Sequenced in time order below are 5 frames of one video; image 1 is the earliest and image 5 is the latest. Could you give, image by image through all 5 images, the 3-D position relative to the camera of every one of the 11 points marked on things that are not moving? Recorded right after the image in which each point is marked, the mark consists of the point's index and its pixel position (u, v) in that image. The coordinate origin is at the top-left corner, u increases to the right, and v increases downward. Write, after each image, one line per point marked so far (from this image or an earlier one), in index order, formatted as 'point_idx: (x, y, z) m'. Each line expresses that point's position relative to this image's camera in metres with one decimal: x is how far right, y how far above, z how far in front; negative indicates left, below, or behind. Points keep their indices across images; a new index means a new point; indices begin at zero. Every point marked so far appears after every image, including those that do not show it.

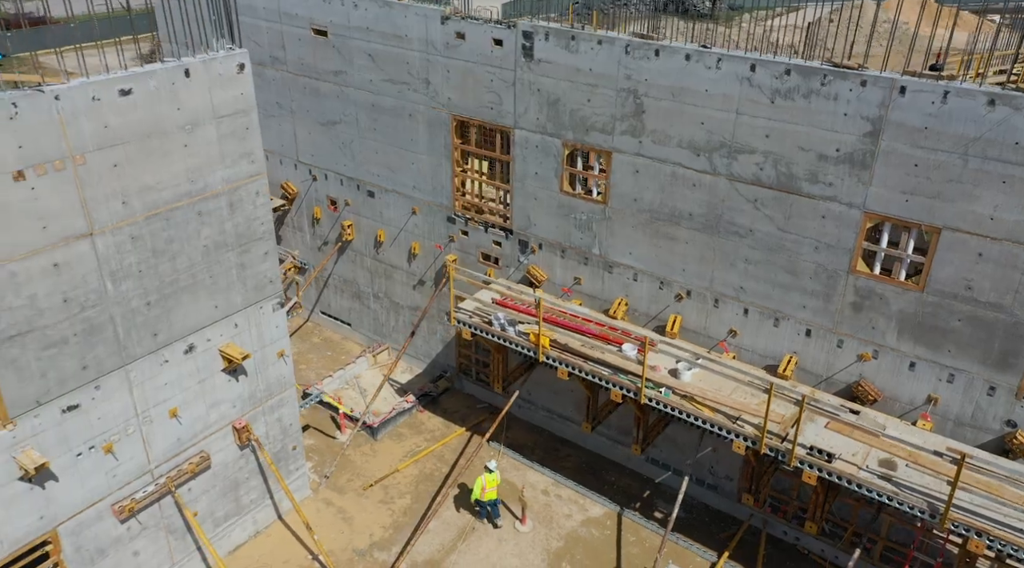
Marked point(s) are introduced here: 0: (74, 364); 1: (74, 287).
0: (-5.1, -0.9, +9.6) m
1: (-4.9, 0.0, +9.3) m
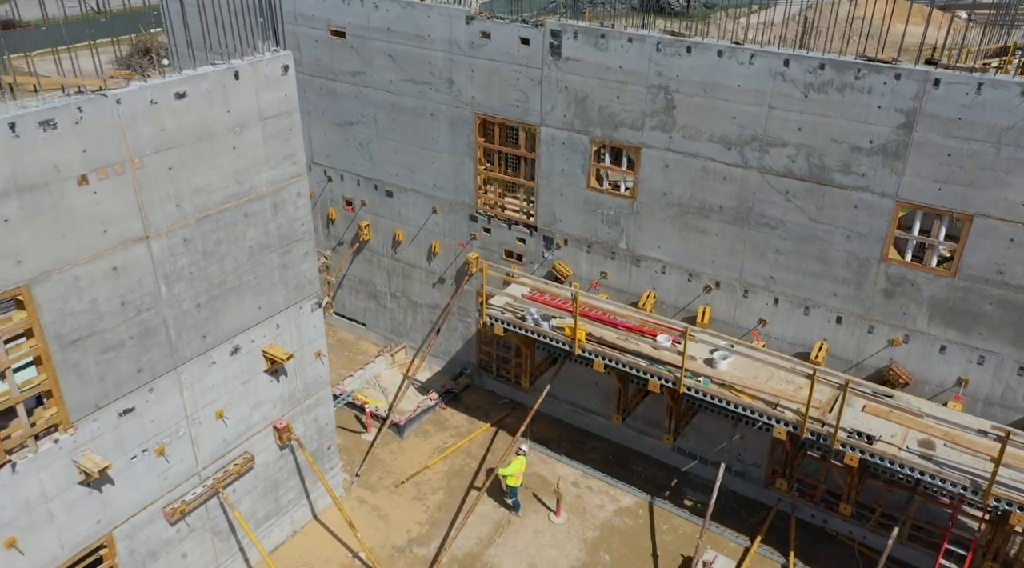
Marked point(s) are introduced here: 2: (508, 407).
0: (-4.4, -1.0, +9.6) m
1: (-4.3, -0.1, +9.3) m
2: (-0.1, -2.4, +16.4) m
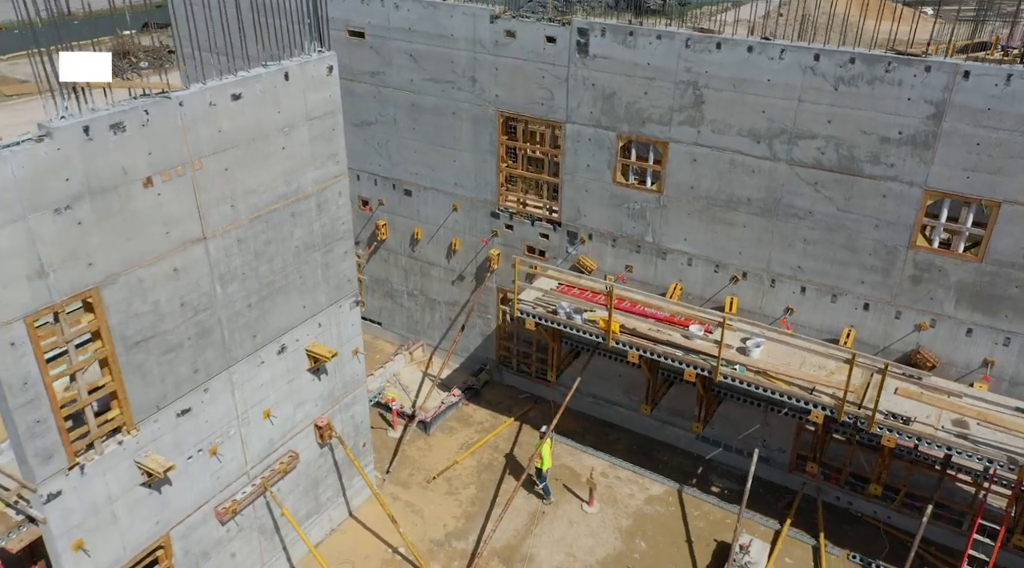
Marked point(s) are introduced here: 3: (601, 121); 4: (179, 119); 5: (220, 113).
0: (-3.8, -1.0, +9.6) m
1: (-3.6, -0.1, +9.4) m
2: (+0.3, -2.3, +16.6) m
3: (+1.4, +2.6, +13.4) m
4: (-3.5, +1.7, +8.6) m
5: (-3.2, +1.9, +9.1) m
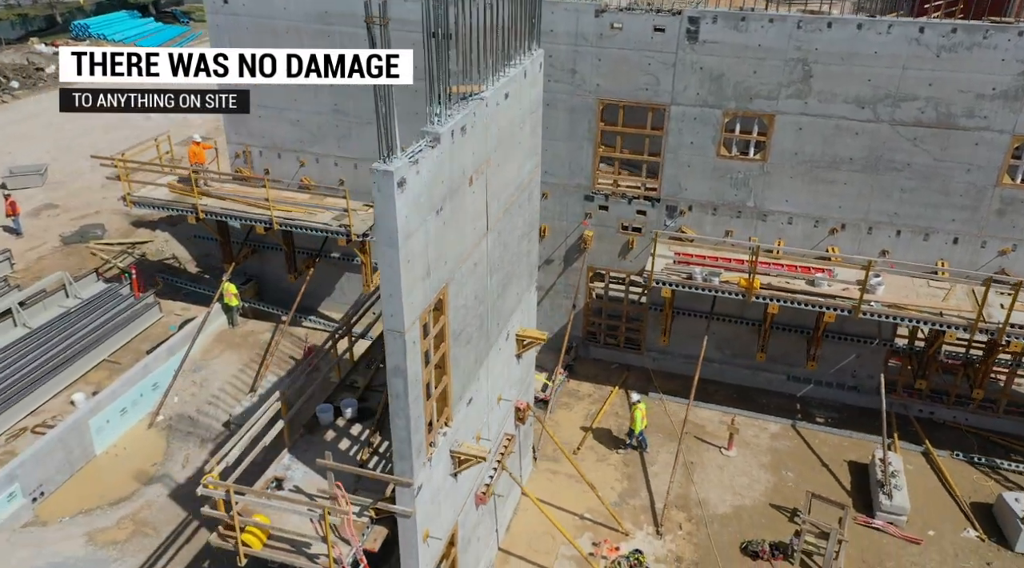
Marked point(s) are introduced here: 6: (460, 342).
0: (-0.5, -0.9, +10.1) m
1: (-0.4, 0.0, +9.9) m
2: (+2.4, -1.8, +17.7) m
3: (+3.5, +3.3, +14.7) m
4: (-0.3, +1.8, +9.1) m
5: (-0.1, +2.0, +9.6) m
6: (-0.6, -0.7, +9.5) m
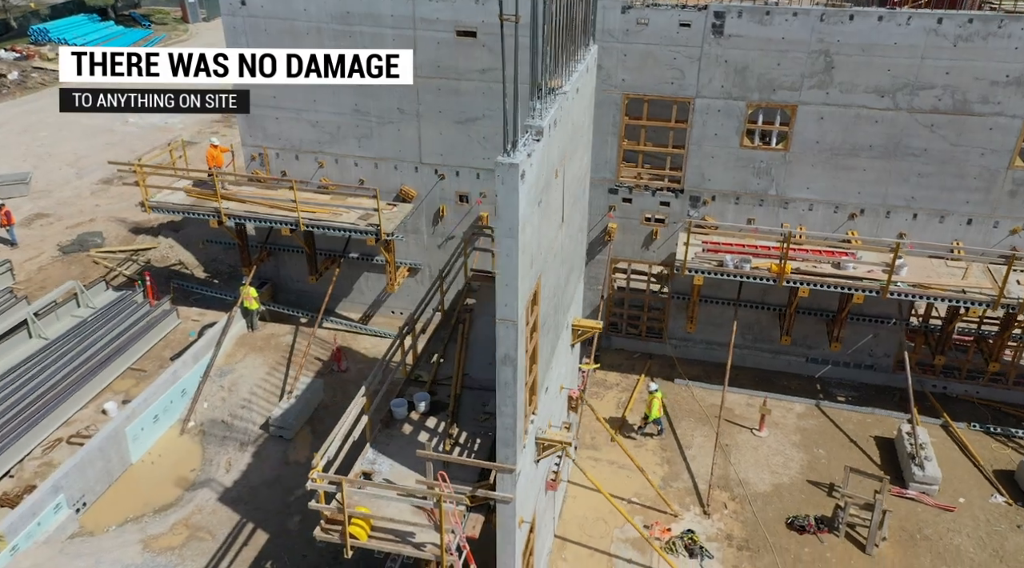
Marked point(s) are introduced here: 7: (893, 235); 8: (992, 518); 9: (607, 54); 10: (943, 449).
0: (+0.5, -0.8, +10.4) m
1: (+0.5, +0.1, +10.1) m
2: (+2.9, -1.6, +18.1) m
3: (+4.0, +3.5, +15.2) m
4: (+0.6, +1.9, +9.4) m
5: (+0.7, +2.1, +9.9) m
6: (+0.4, -0.5, +9.8) m
7: (+7.2, +0.9, +15.6) m
8: (+7.9, -3.9, +13.7) m
9: (+1.8, +4.3, +15.5) m
10: (+7.9, -3.0, +15.3) m
